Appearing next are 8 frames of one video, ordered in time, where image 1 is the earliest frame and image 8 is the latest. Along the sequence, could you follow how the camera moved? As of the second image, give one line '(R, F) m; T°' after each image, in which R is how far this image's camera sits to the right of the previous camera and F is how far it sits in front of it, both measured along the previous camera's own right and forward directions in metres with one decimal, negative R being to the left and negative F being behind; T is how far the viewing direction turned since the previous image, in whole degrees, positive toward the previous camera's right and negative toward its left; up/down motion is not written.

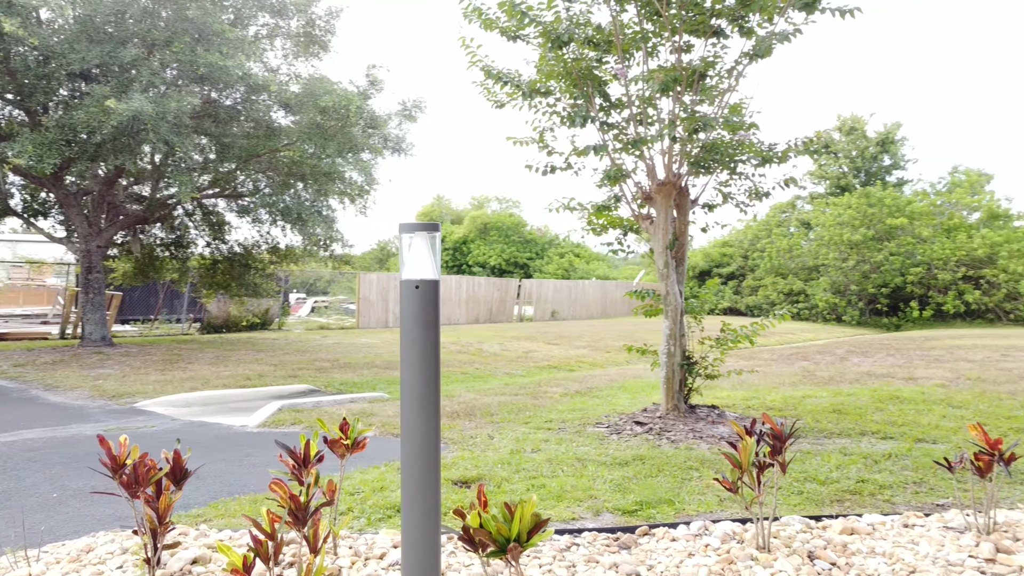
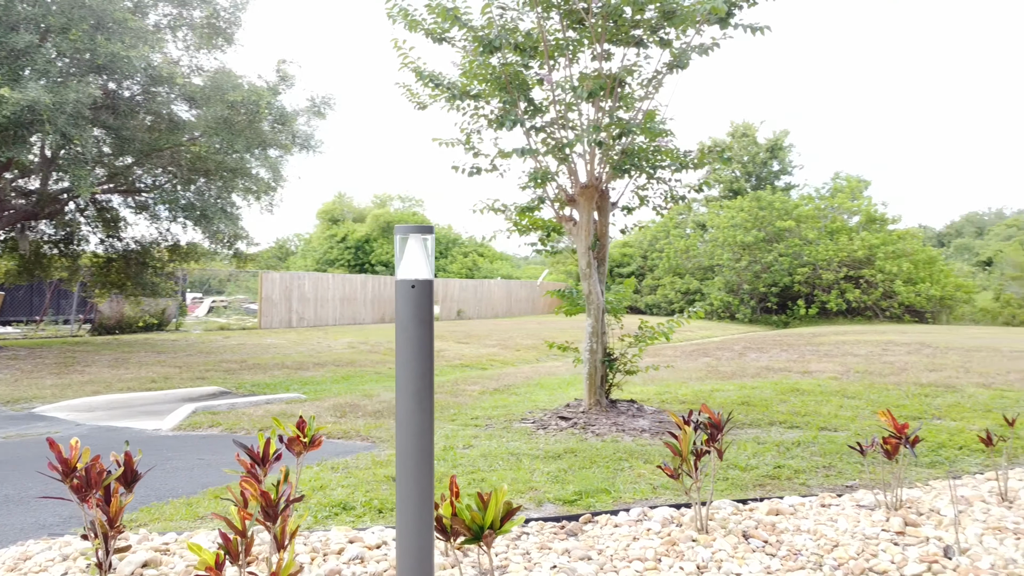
(-0.2, -0.1) m; +7°
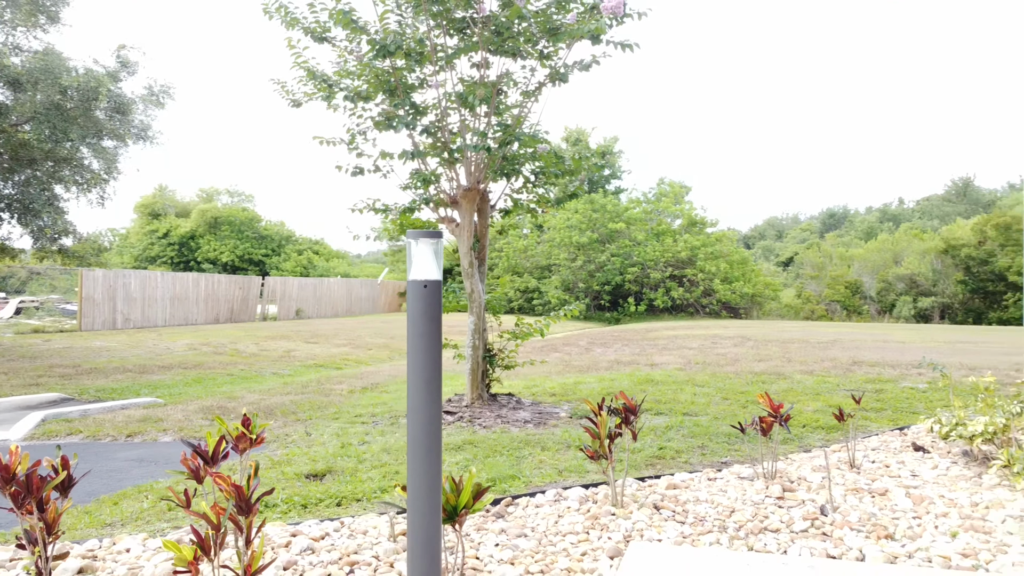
(-0.3, -0.1) m; +12°
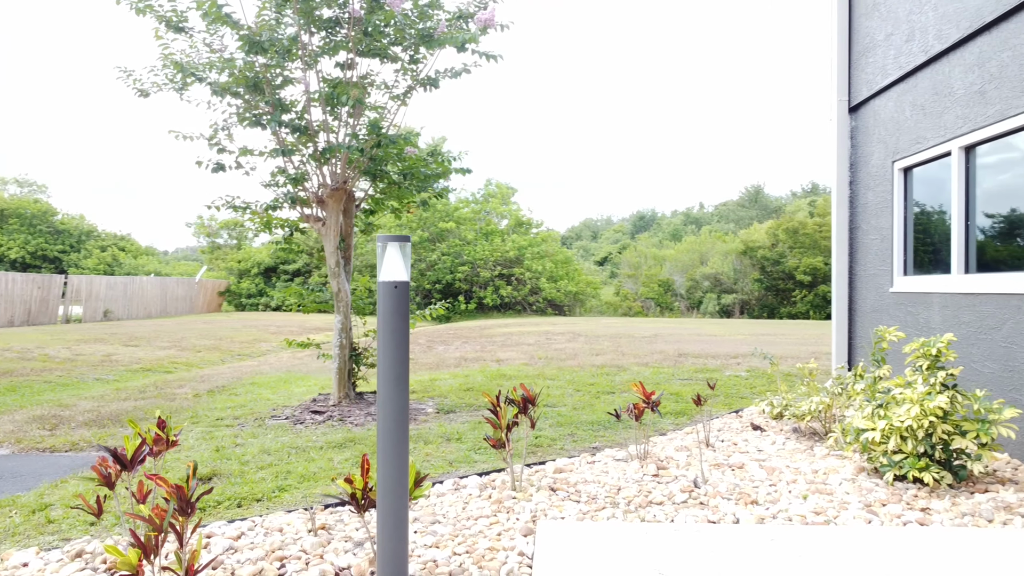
(-0.3, -0.1) m; +13°
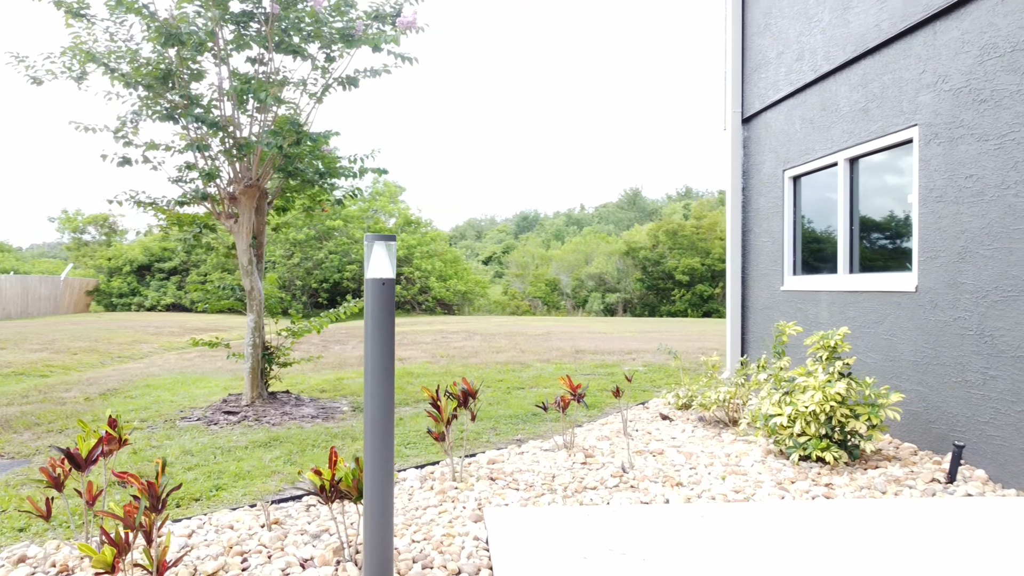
(-0.2, -0.1) m; +8°
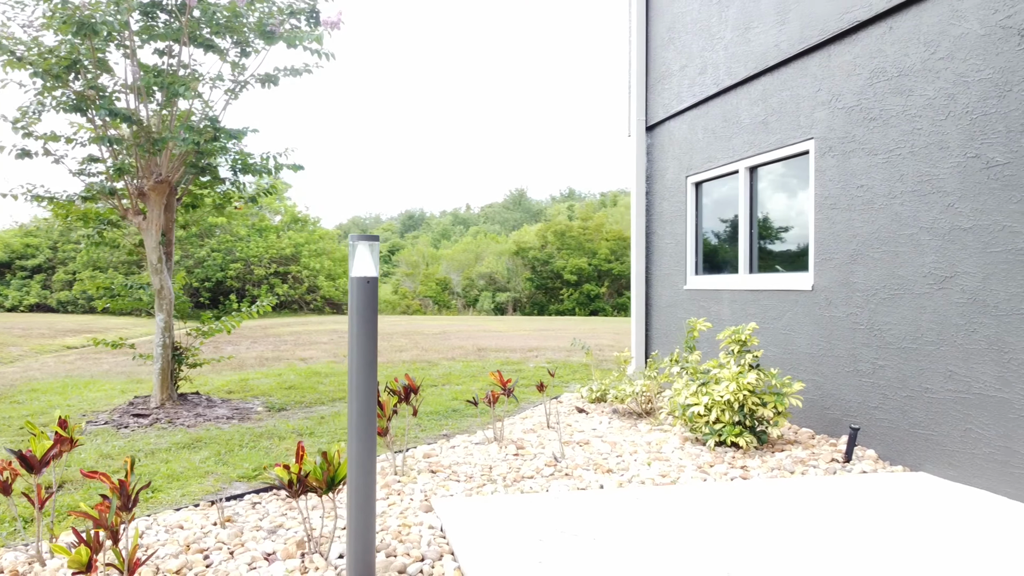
(-0.2, -0.1) m; +8°
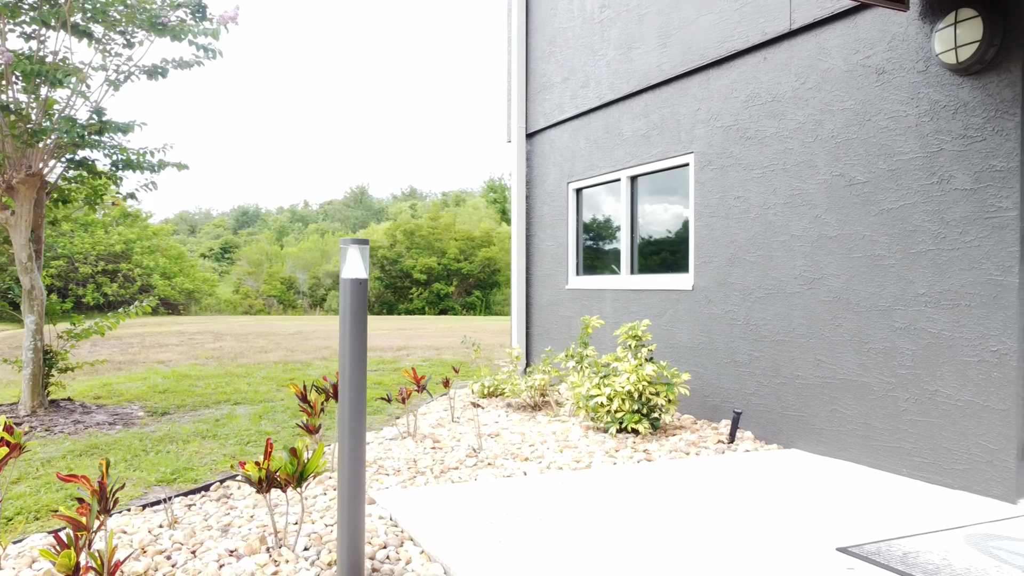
(-0.4, -0.1) m; +11°
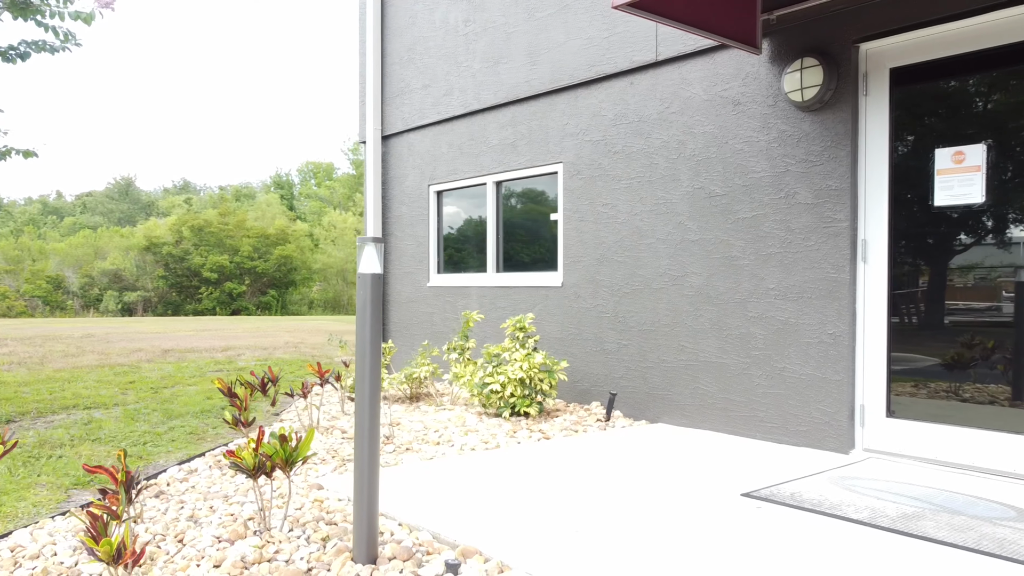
(-0.6, -0.2) m; +15°
